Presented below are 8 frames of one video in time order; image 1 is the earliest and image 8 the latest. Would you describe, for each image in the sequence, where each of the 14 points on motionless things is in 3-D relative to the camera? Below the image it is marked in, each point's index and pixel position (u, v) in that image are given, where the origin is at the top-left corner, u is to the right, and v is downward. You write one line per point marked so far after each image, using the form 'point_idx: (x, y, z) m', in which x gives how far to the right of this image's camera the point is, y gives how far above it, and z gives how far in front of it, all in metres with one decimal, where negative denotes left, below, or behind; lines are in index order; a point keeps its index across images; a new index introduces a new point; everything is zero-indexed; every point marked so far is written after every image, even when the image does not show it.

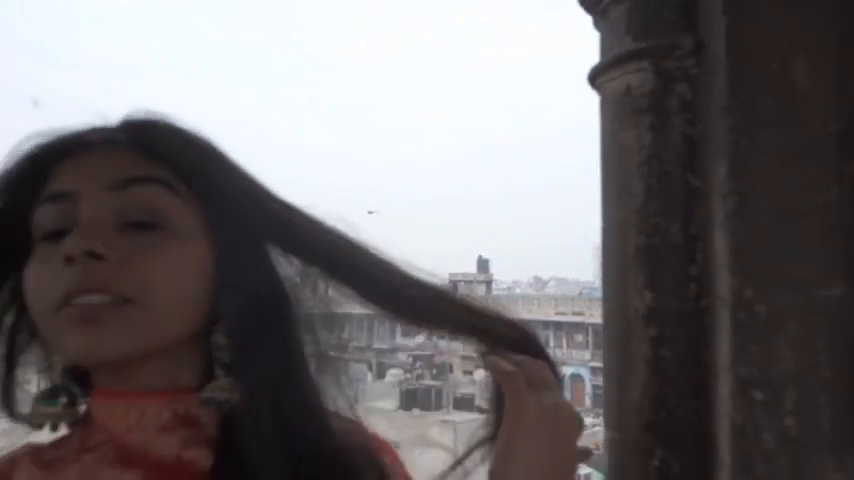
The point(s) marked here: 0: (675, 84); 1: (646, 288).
0: (+0.3, +0.2, +0.8) m
1: (+0.3, -0.1, +0.9) m
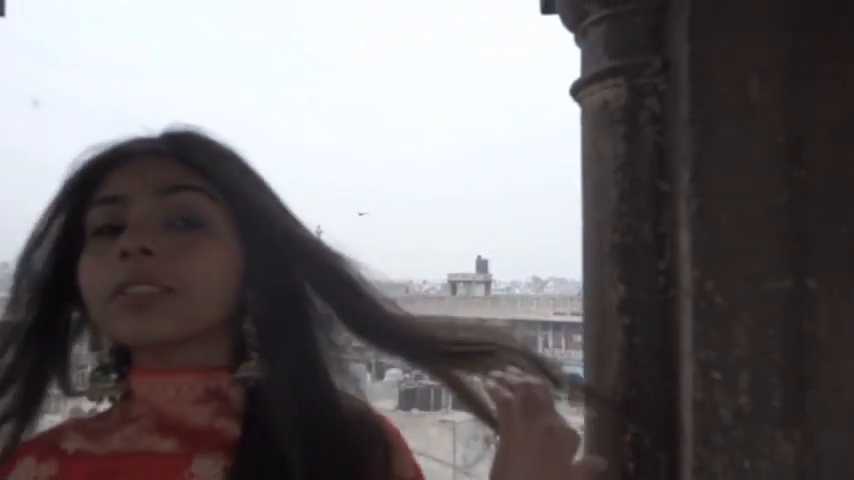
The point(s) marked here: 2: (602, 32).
0: (+0.3, +0.2, +0.9) m
1: (+0.3, -0.1, +1.0) m
2: (+0.2, +0.3, +1.0) m
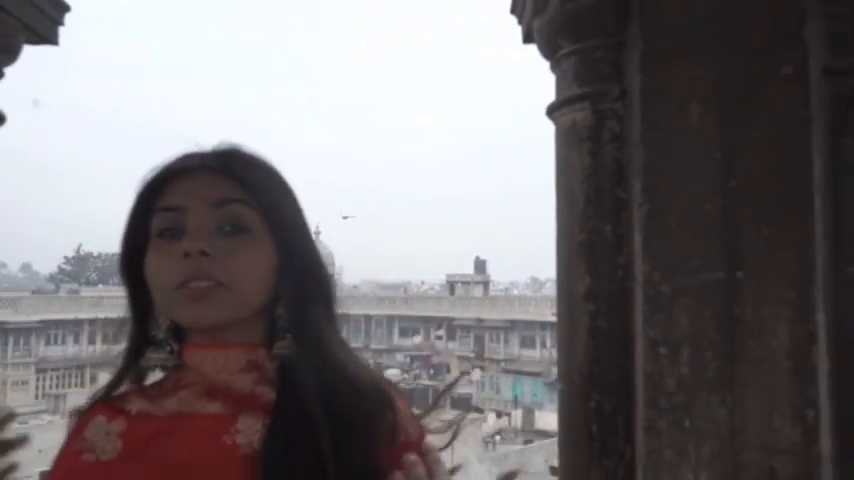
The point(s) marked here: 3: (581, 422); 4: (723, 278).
0: (+0.3, +0.2, +1.1) m
1: (+0.3, -0.1, +1.1) m
2: (+0.2, +0.3, +1.2) m
3: (+0.2, -0.3, +1.1) m
4: (+0.4, -0.1, +1.0) m
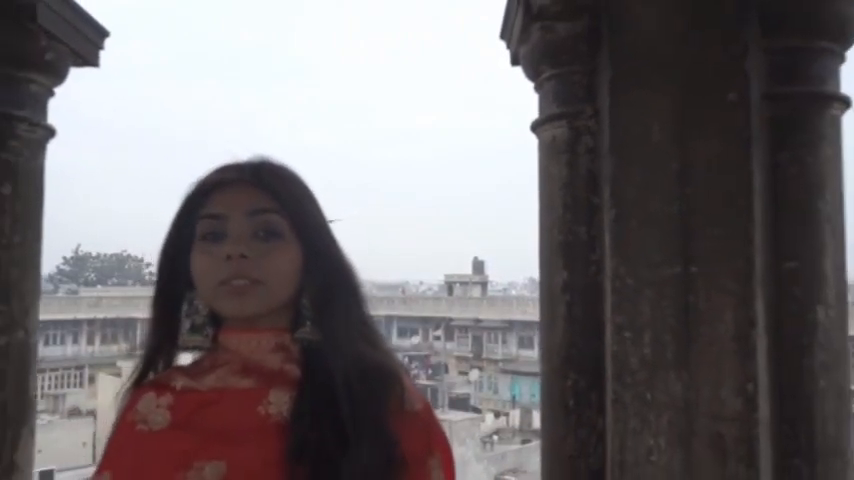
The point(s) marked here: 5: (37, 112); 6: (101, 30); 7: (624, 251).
0: (+0.3, +0.2, +1.3) m
1: (+0.3, -0.1, +1.3) m
2: (+0.2, +0.3, +1.3) m
3: (+0.2, -0.3, +1.3) m
4: (+0.4, -0.1, +1.2) m
5: (-0.8, +0.3, +1.4) m
6: (-0.7, +0.5, +1.6) m
7: (+0.3, 0.0, +1.2) m
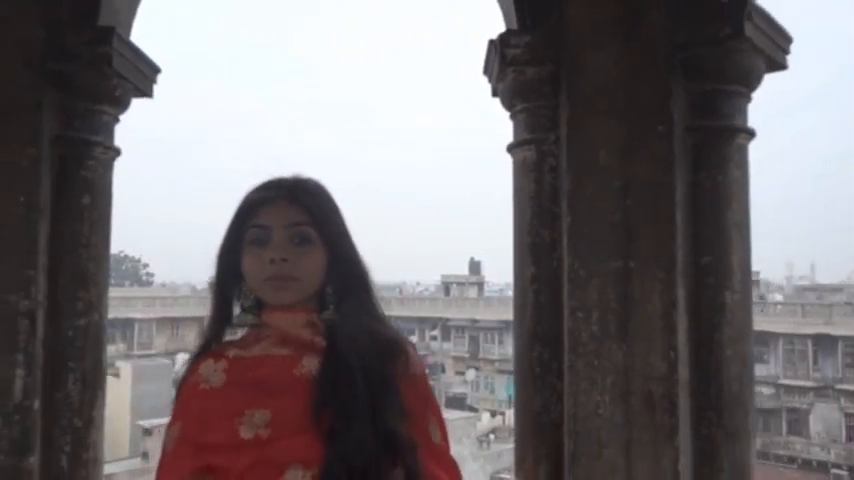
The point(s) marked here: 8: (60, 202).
0: (+0.3, +0.2, +1.6) m
1: (+0.2, -0.1, +1.7) m
2: (+0.2, +0.3, +1.7) m
3: (+0.2, -0.3, +1.6) m
4: (+0.4, -0.1, +1.5) m
5: (-0.8, +0.3, +1.7) m
6: (-0.7, +0.5, +1.9) m
7: (+0.3, 0.0, +1.6) m
8: (-0.8, +0.1, +1.6) m
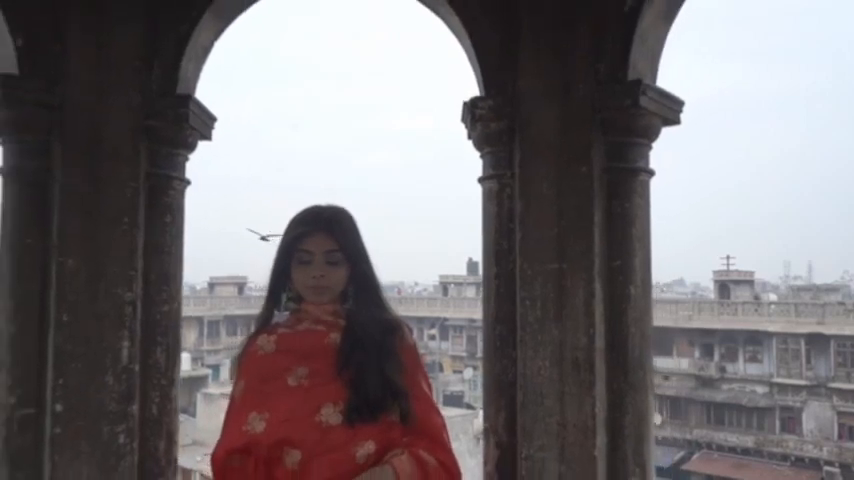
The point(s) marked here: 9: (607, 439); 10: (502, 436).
0: (+0.3, +0.2, +2.3) m
1: (+0.2, -0.1, +2.3) m
2: (+0.2, +0.3, +2.3) m
3: (+0.2, -0.3, +2.3) m
4: (+0.4, -0.1, +2.1) m
5: (-0.8, +0.2, +2.3) m
6: (-0.8, +0.4, +2.5) m
7: (+0.3, 0.0, +2.2) m
8: (-0.9, +0.1, +2.2) m
9: (+0.5, -0.6, +2.1) m
10: (+0.2, -0.6, +2.2) m
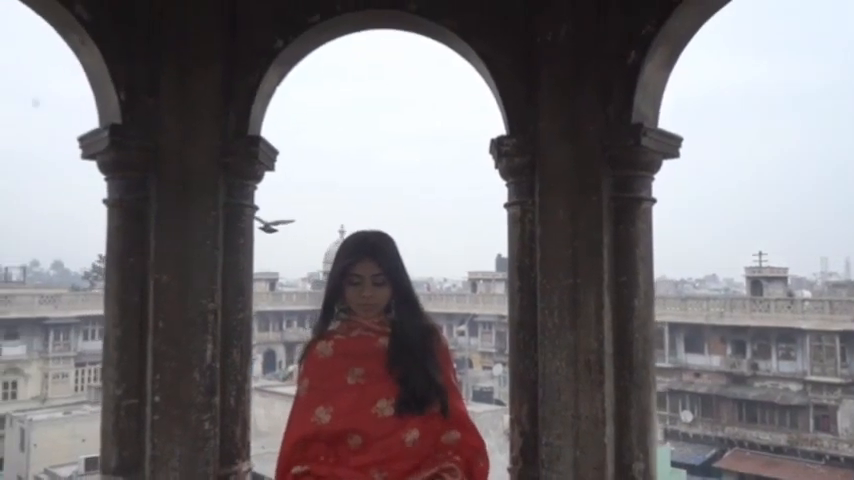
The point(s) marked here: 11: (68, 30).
0: (+0.4, +0.1, +2.6) m
1: (+0.3, -0.2, +2.6) m
2: (+0.3, +0.2, +2.7) m
3: (+0.3, -0.4, +2.6) m
4: (+0.5, -0.2, +2.5) m
5: (-0.7, +0.2, +2.7) m
6: (-0.6, +0.4, +2.9) m
7: (+0.4, -0.1, +2.6) m
8: (-0.8, 0.0, +2.6) m
9: (+0.7, -0.7, +2.5) m
10: (+0.4, -0.7, +2.6) m
11: (-1.3, +0.8, +2.6) m
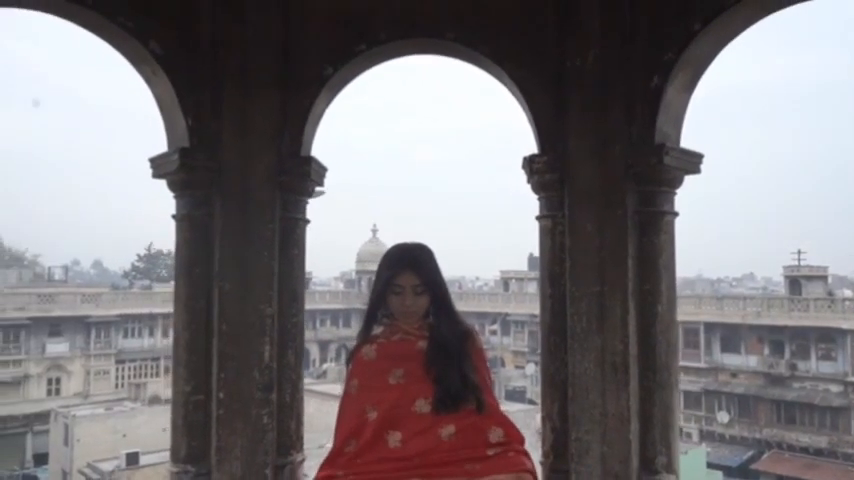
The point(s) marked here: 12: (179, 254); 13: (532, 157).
0: (+0.5, +0.1, +2.8) m
1: (+0.5, -0.2, +2.9) m
2: (+0.5, +0.2, +2.9) m
3: (+0.5, -0.4, +2.8) m
4: (+0.7, -0.2, +2.7) m
5: (-0.5, +0.1, +3.0) m
6: (-0.5, +0.3, +3.2) m
7: (+0.6, -0.2, +2.8) m
8: (-0.6, -0.1, +2.9) m
9: (+0.8, -0.7, +2.7) m
10: (+0.5, -0.7, +2.8) m
11: (-1.2, +0.7, +2.9) m
12: (-1.0, -0.1, +2.9) m
13: (+0.4, +0.3, +2.9) m
